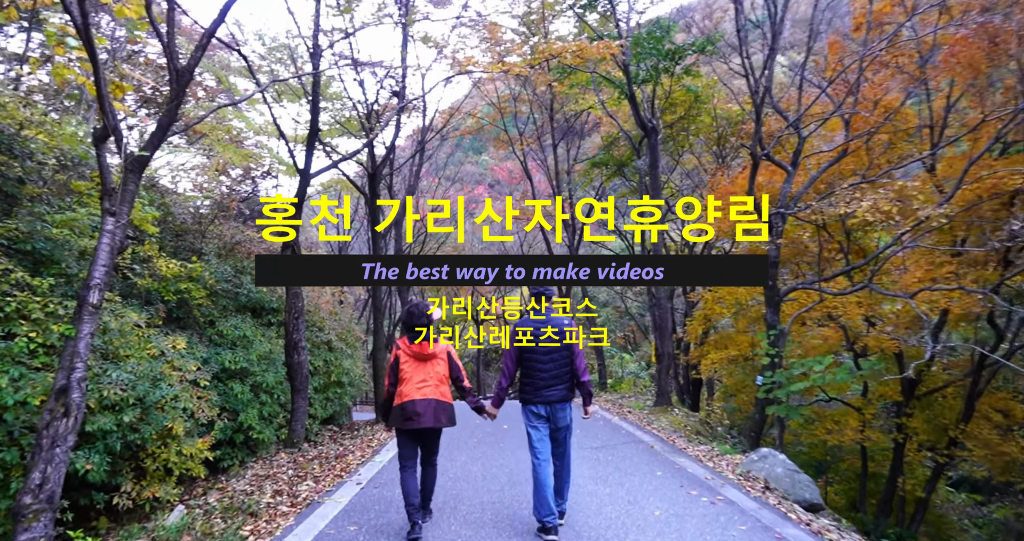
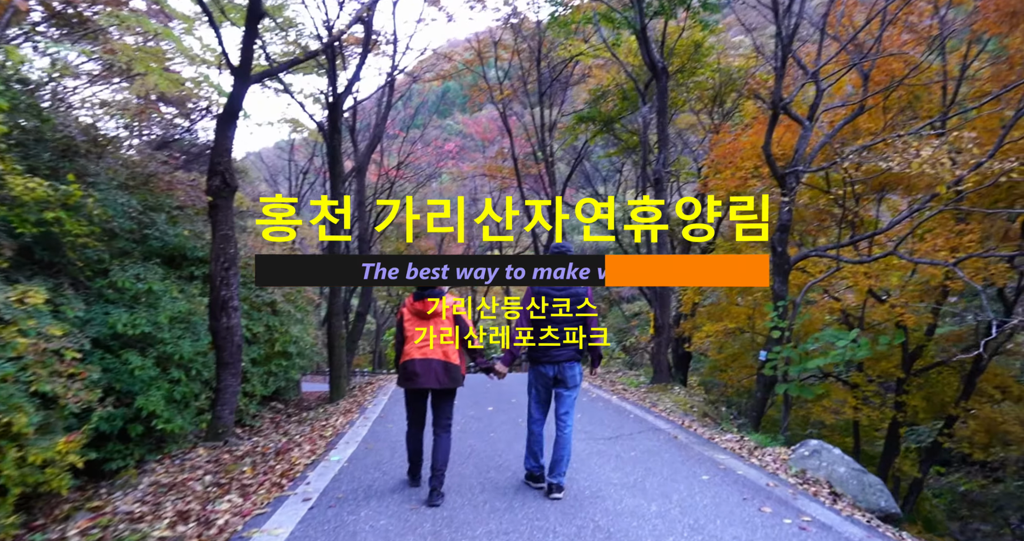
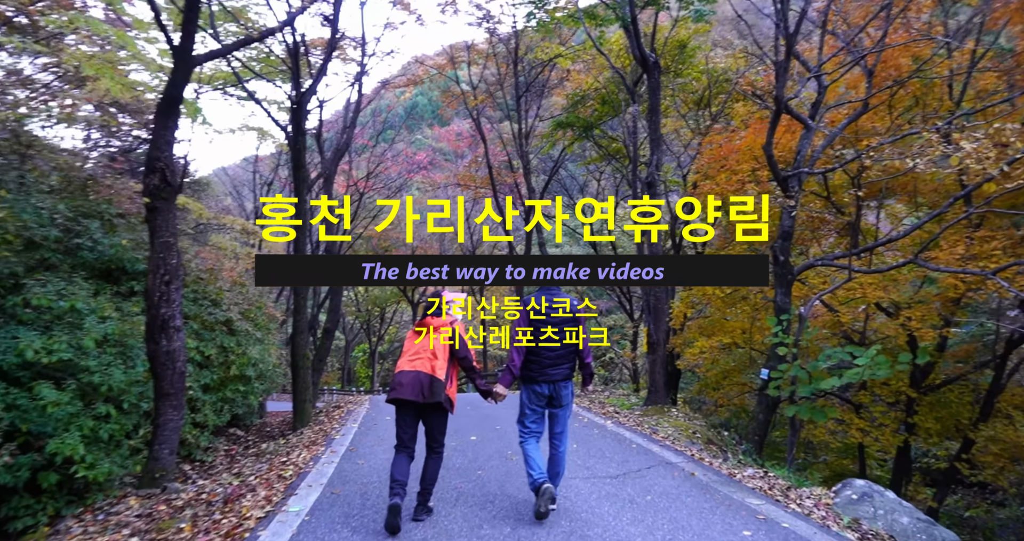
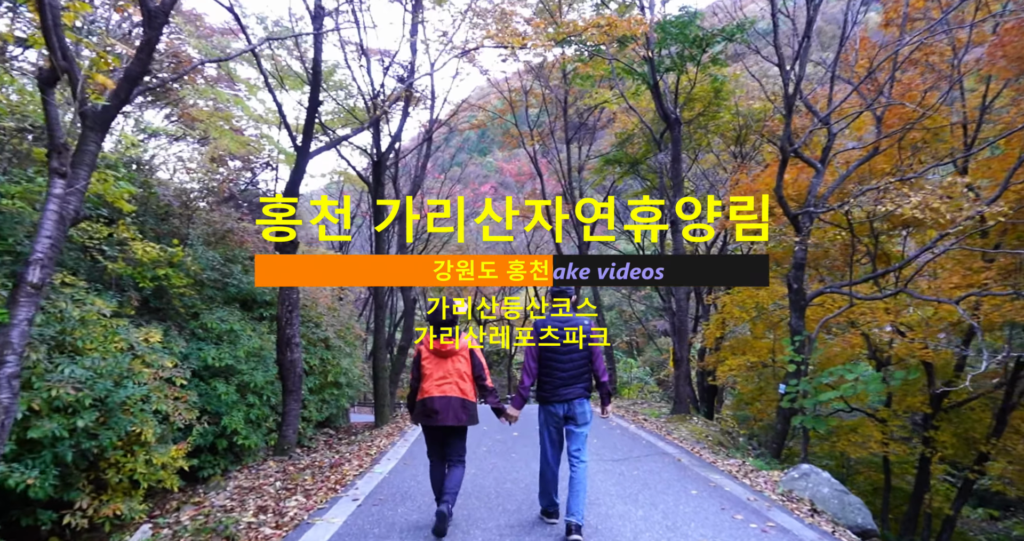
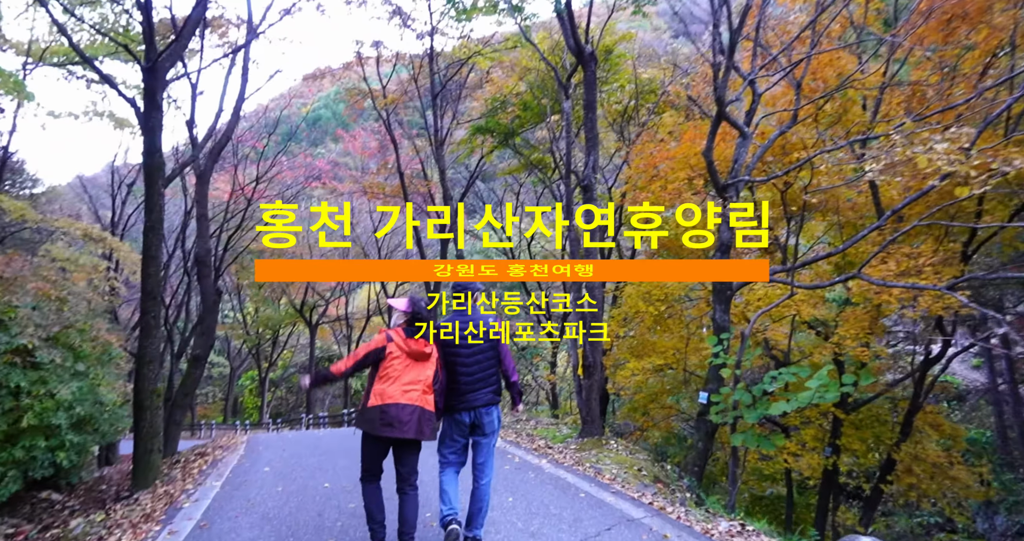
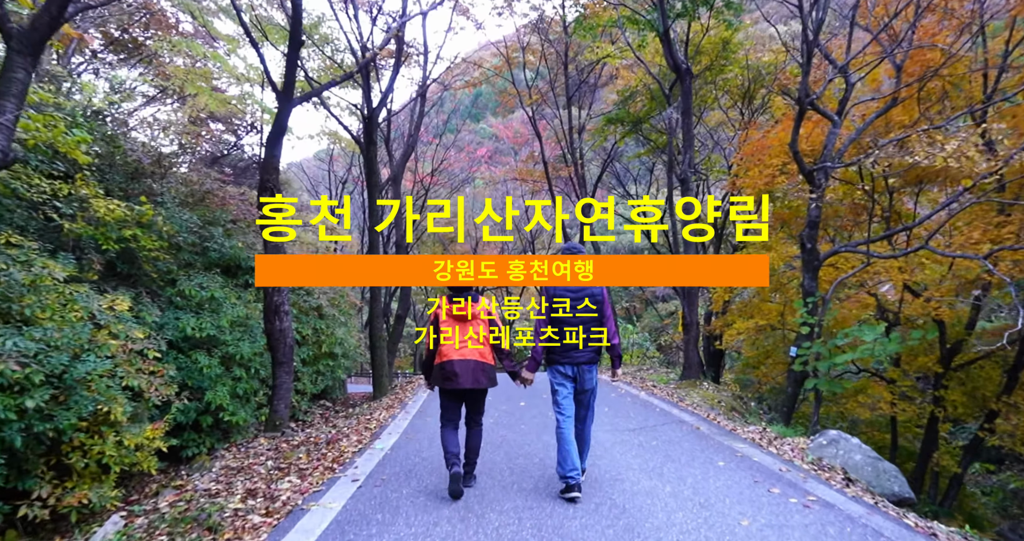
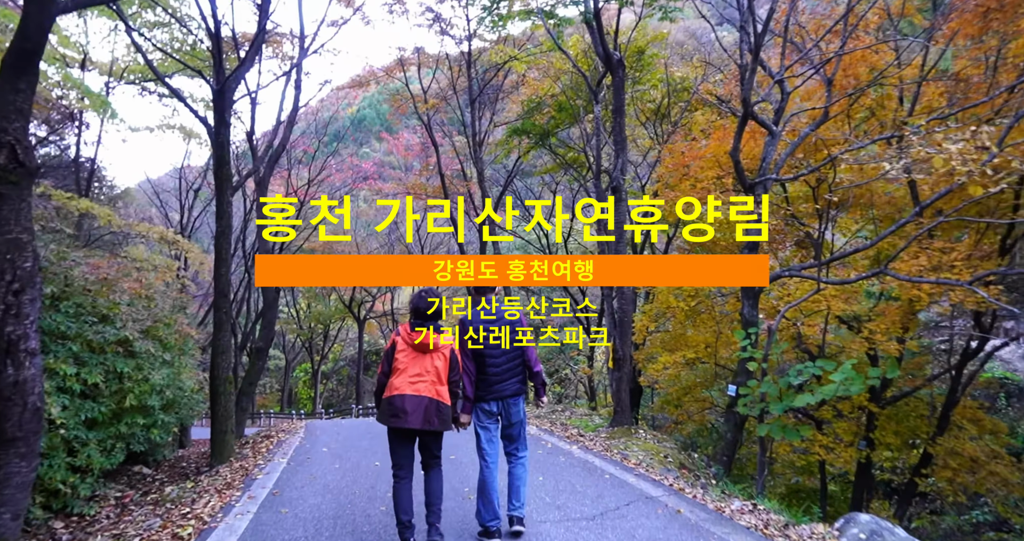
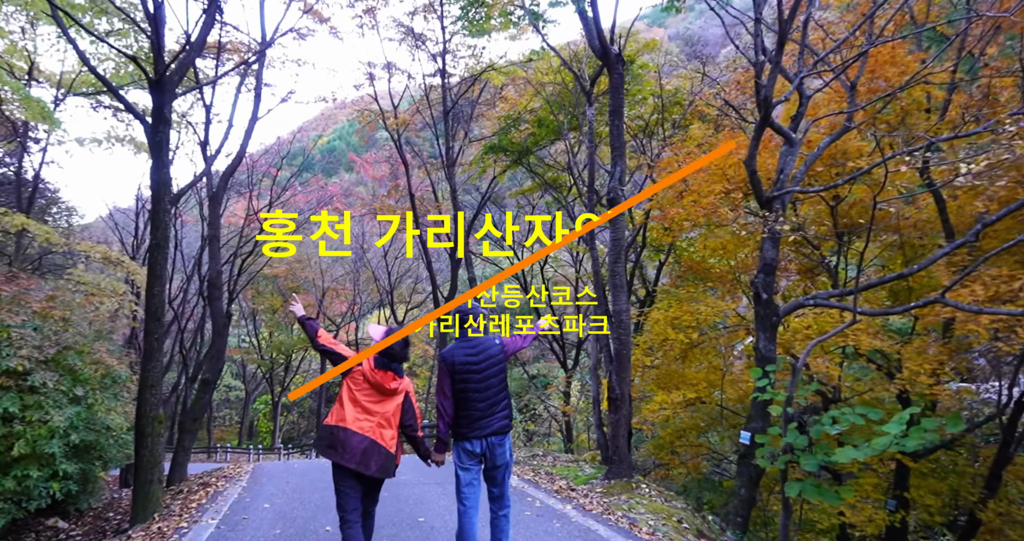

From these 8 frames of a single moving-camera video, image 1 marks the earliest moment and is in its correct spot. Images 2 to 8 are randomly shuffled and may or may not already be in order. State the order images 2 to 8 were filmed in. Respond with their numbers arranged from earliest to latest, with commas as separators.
4, 6, 2, 3, 7, 5, 8
